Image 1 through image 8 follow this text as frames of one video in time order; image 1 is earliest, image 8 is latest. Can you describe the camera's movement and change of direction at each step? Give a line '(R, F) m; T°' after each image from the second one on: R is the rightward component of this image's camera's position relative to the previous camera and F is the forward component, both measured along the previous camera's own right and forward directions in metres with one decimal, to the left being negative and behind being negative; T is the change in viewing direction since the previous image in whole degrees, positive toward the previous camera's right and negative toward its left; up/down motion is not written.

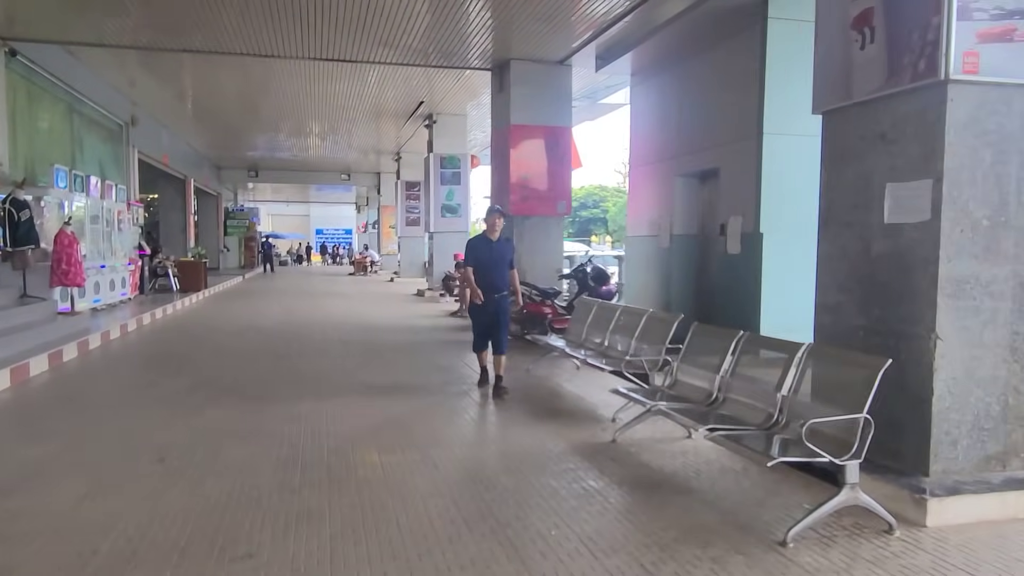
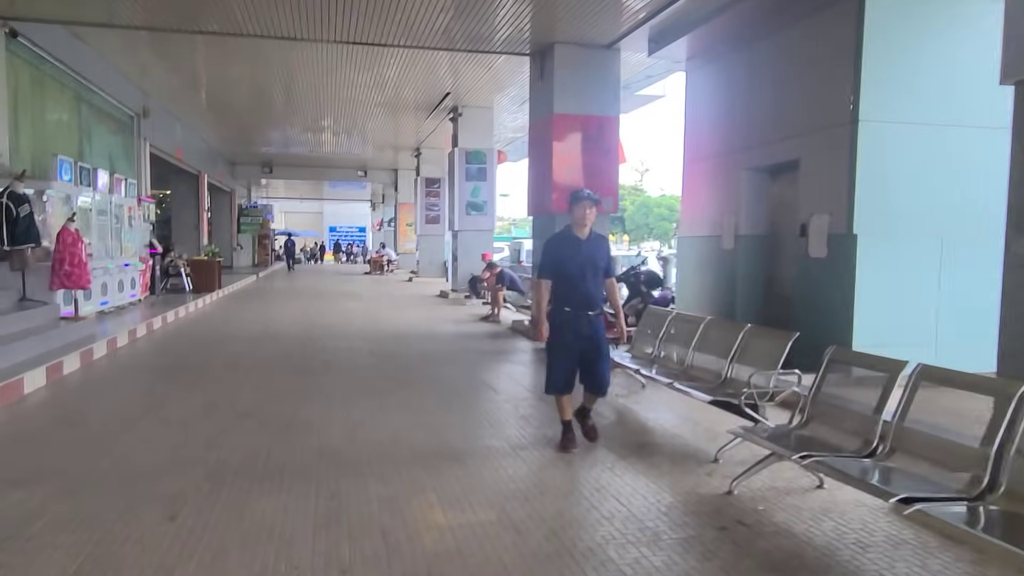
(-0.4, +0.8) m; -1°
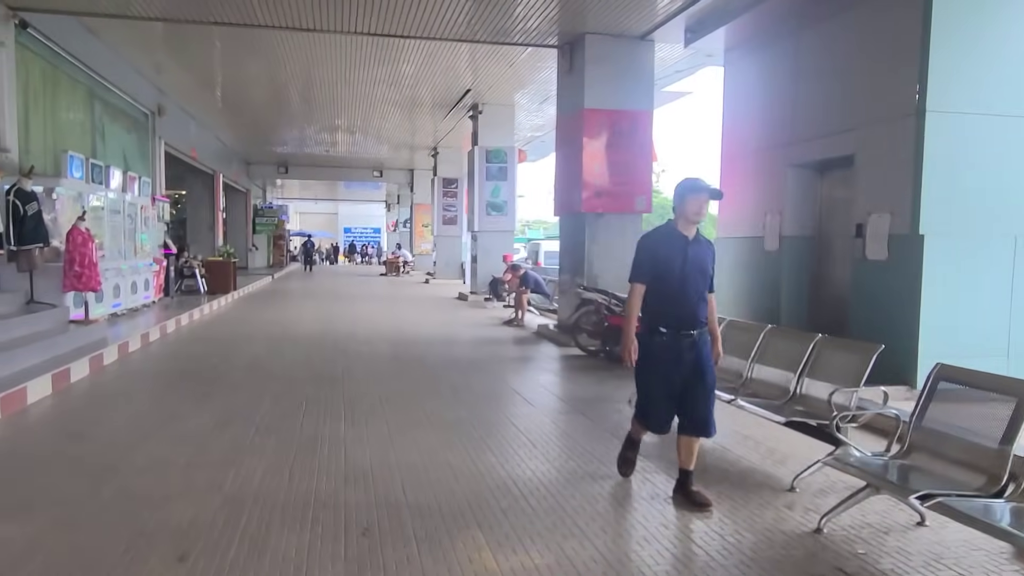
(-0.2, +0.4) m; -1°
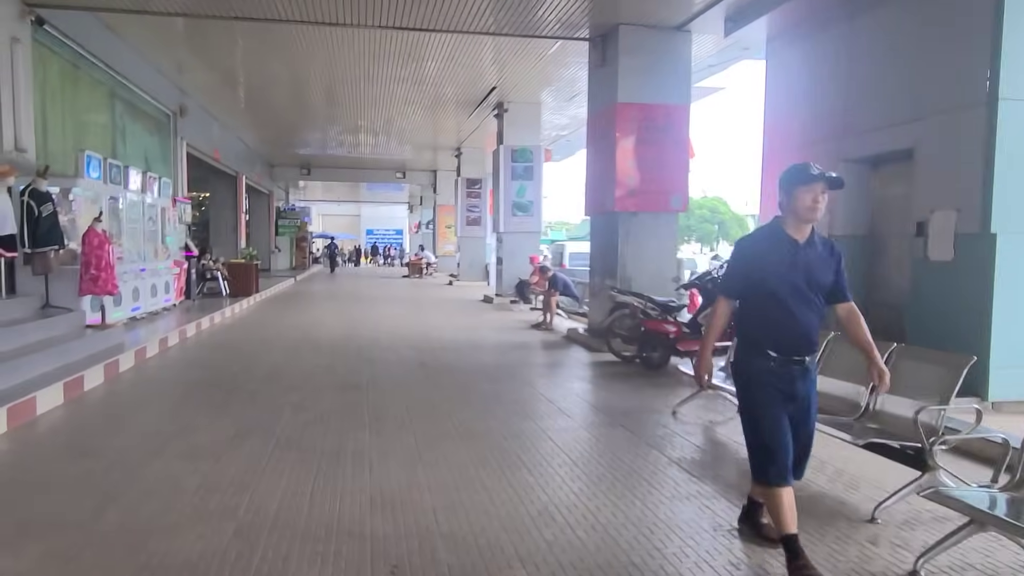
(-0.1, +0.3) m; -2°
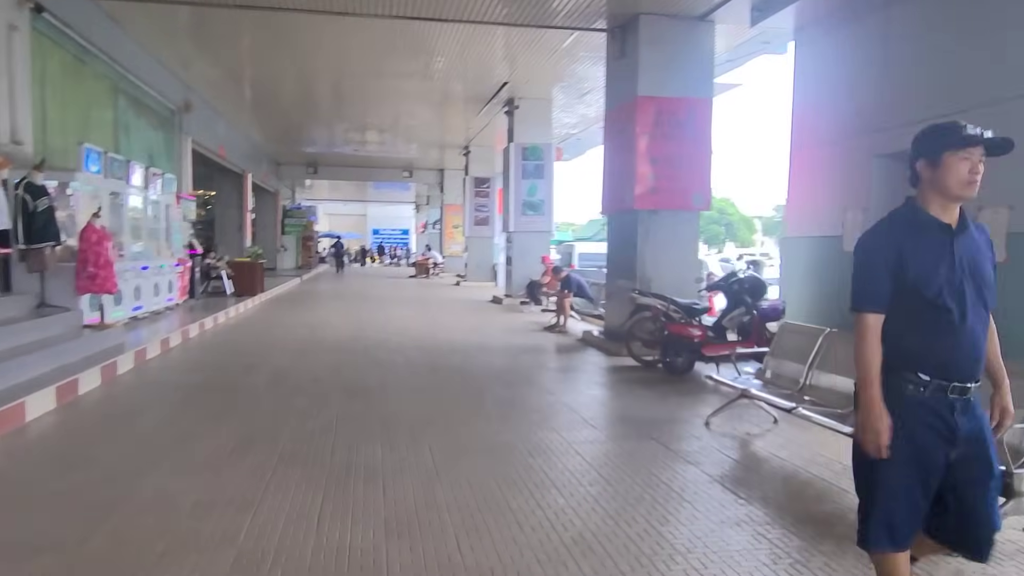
(-0.1, +0.3) m; 0°
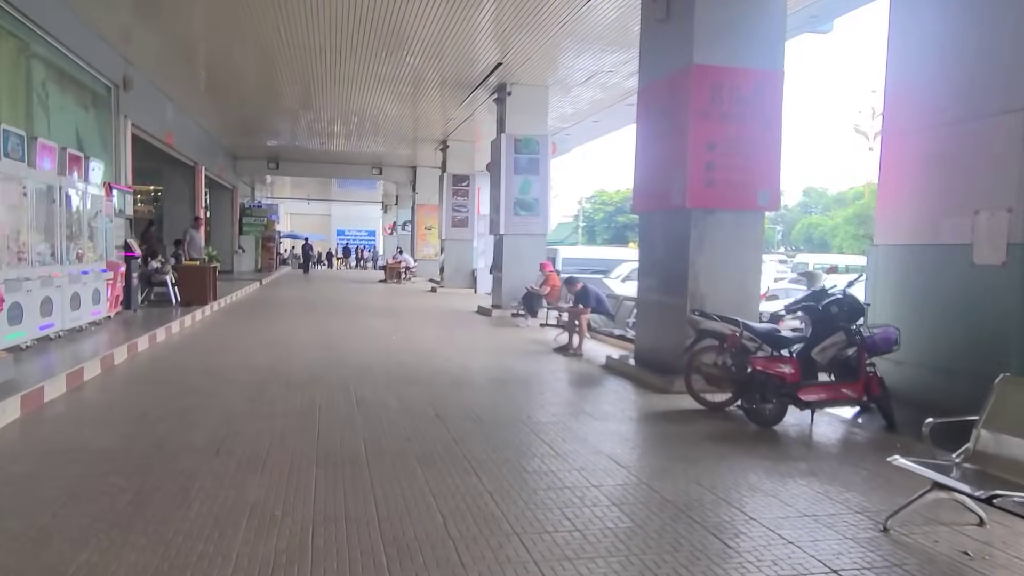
(-0.4, +1.7) m; +3°
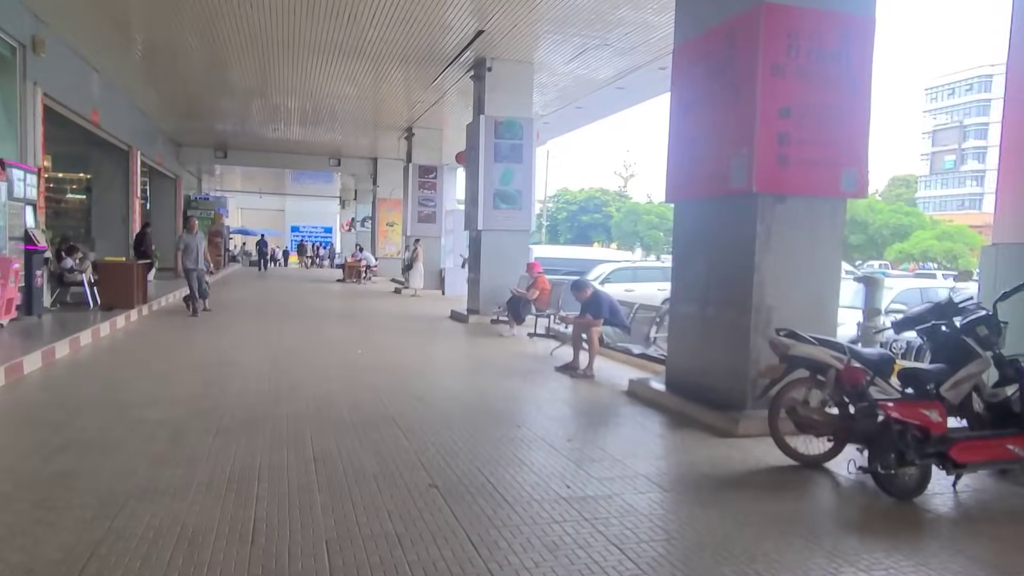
(-0.3, +1.6) m; +3°
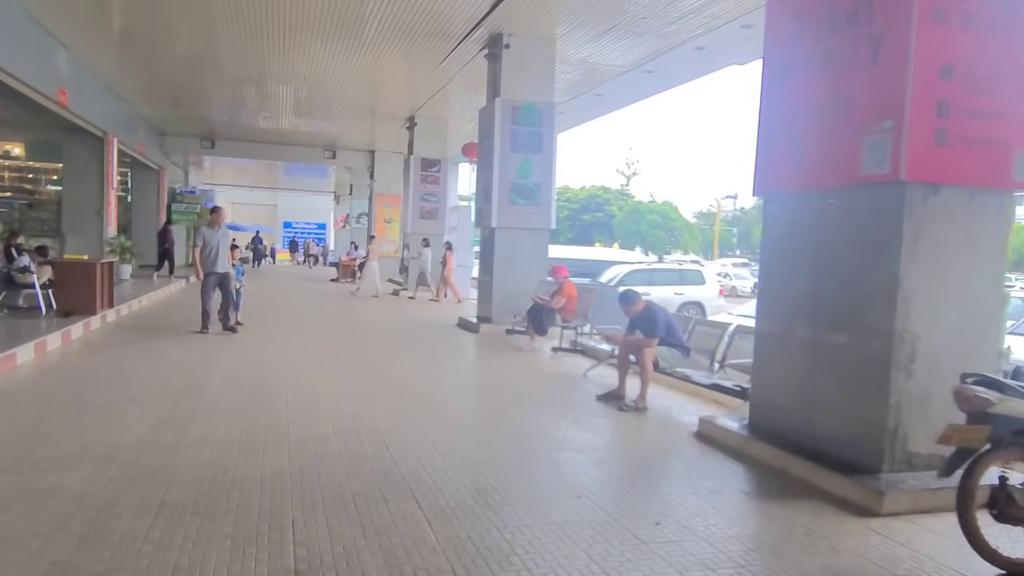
(-0.3, +1.3) m; 0°
